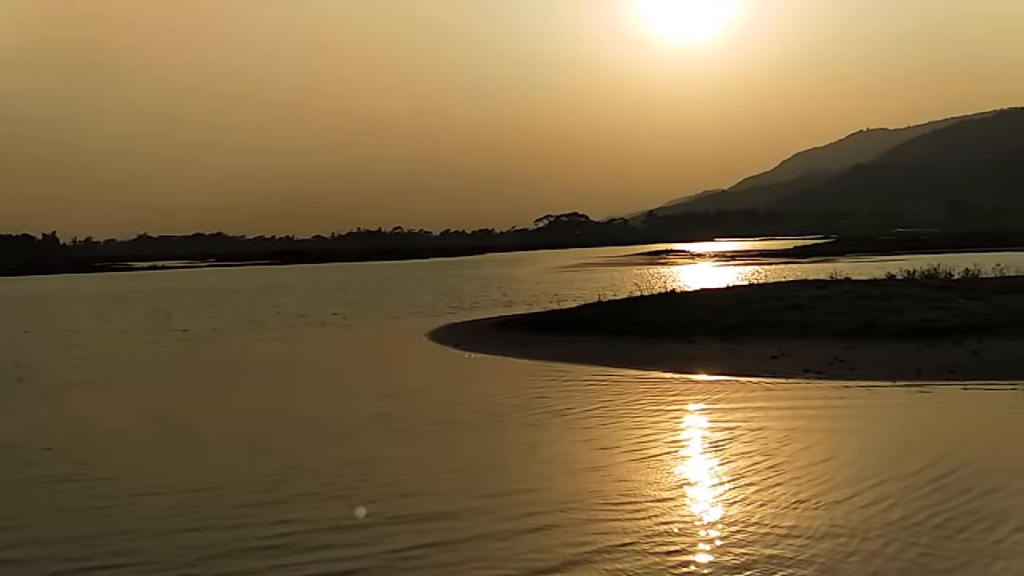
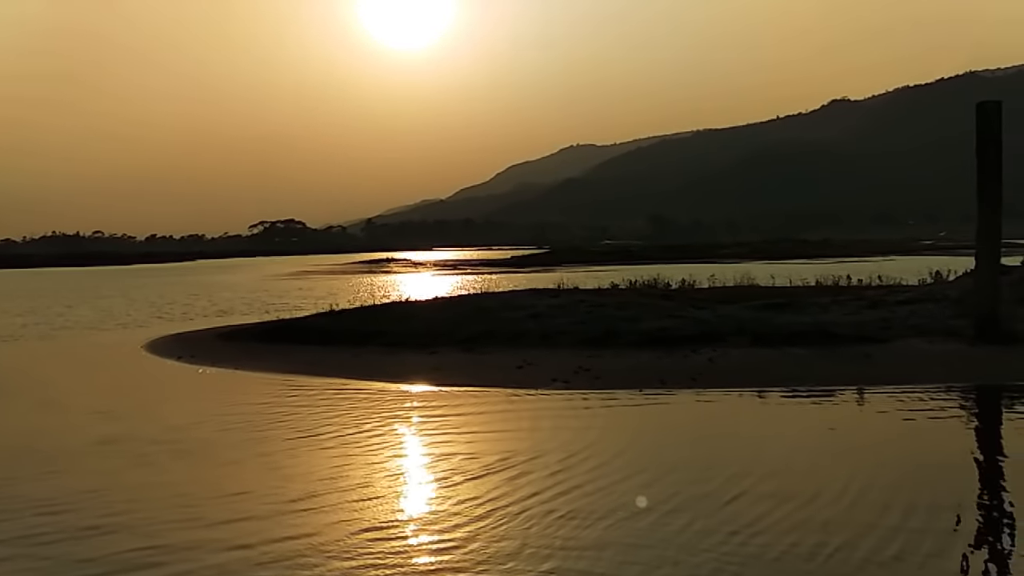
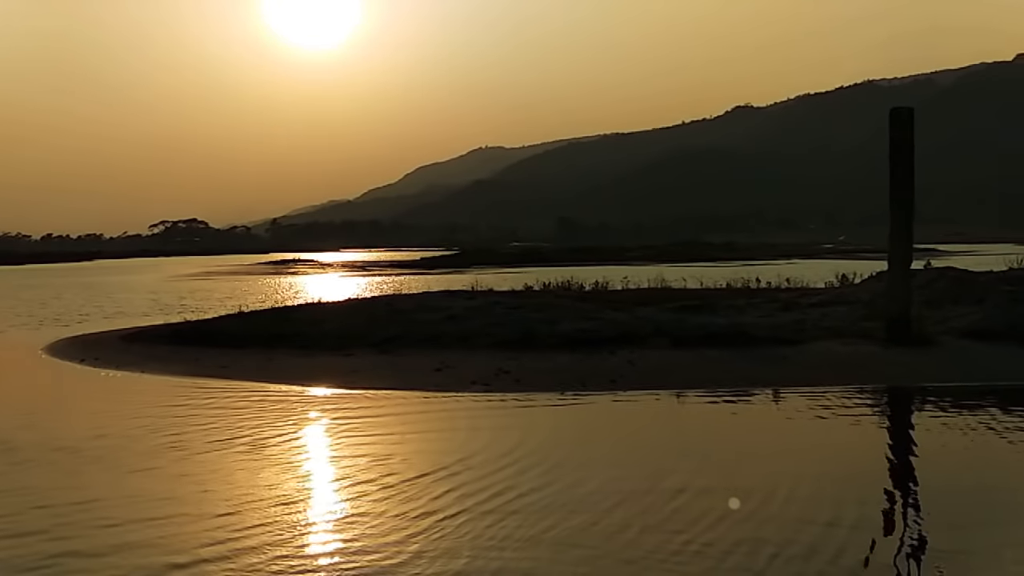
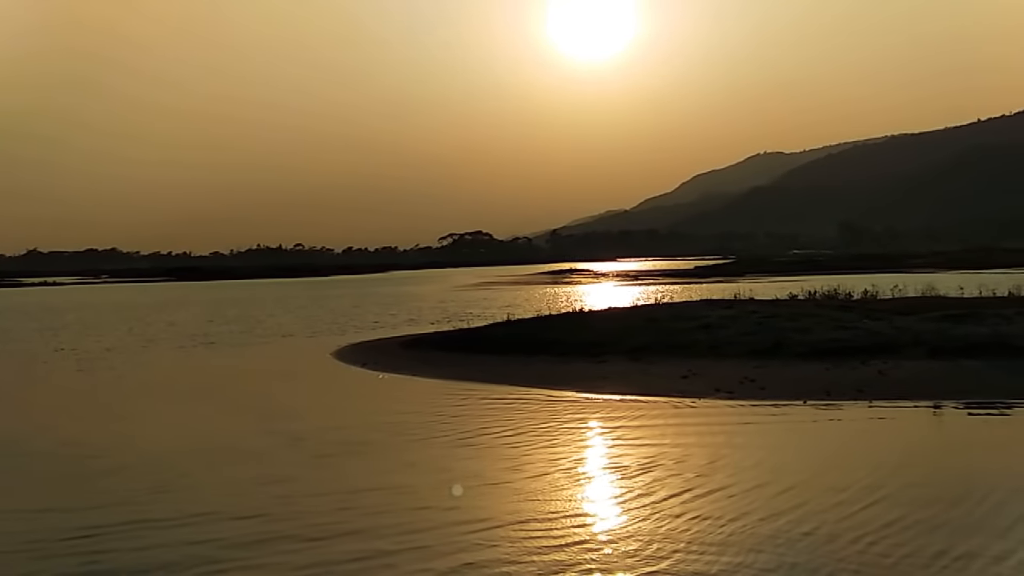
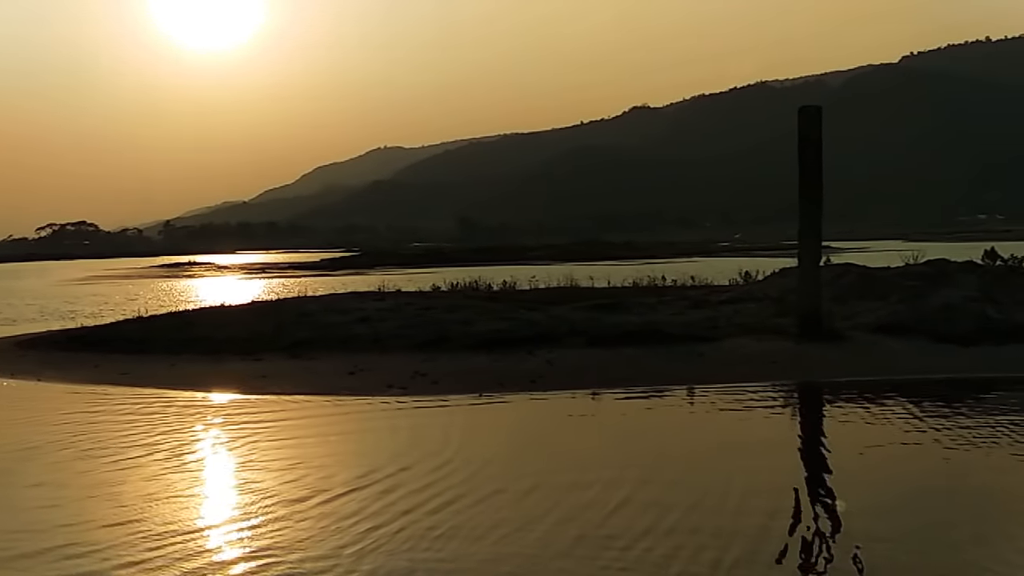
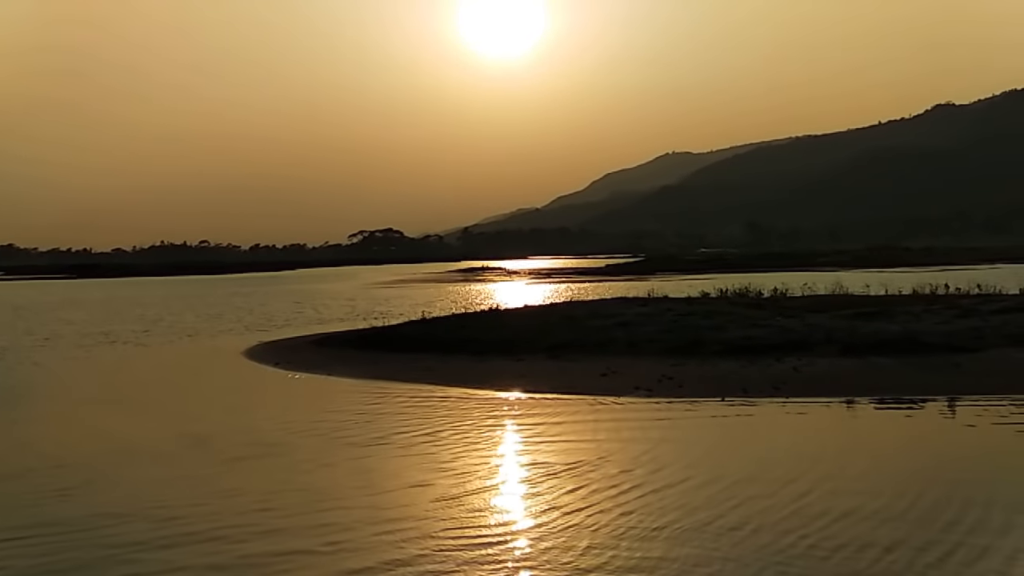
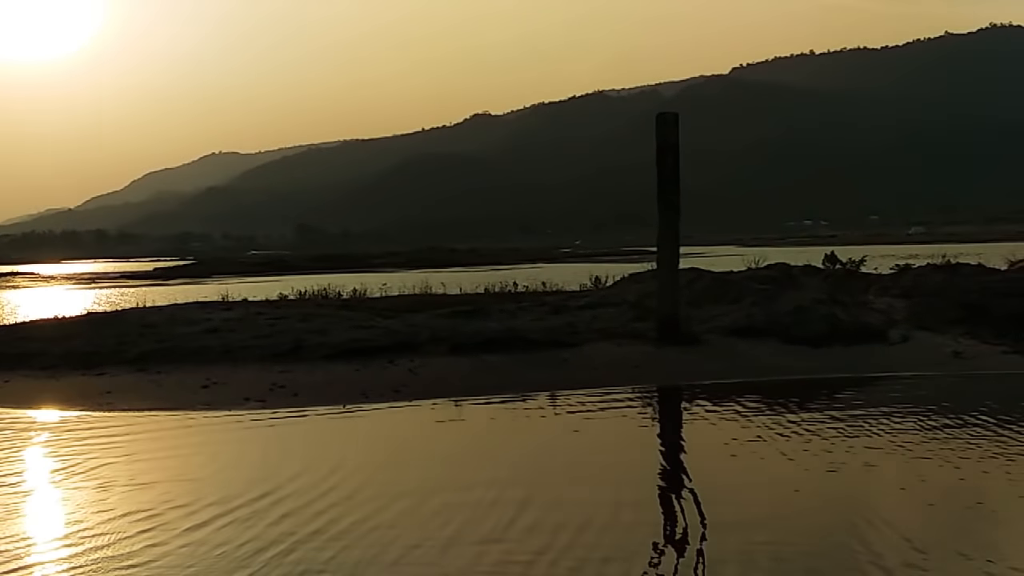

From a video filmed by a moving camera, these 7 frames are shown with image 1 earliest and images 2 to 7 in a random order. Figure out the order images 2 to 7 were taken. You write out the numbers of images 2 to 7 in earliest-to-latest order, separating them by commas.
4, 6, 2, 3, 5, 7
